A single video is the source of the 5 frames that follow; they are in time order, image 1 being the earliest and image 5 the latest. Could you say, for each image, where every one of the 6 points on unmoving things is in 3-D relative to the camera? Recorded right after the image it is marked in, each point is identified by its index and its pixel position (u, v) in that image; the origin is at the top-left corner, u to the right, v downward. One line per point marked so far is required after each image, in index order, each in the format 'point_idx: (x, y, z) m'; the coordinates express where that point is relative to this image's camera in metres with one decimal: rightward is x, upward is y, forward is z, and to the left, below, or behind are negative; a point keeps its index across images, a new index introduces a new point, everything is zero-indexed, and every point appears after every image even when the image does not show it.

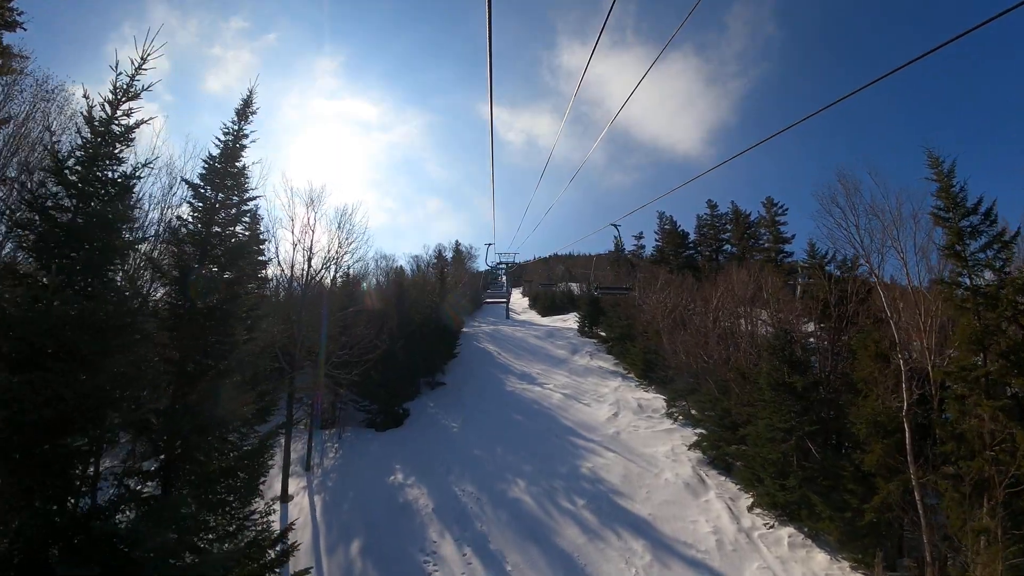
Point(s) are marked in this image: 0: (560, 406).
0: (+2.0, -4.8, +17.4) m
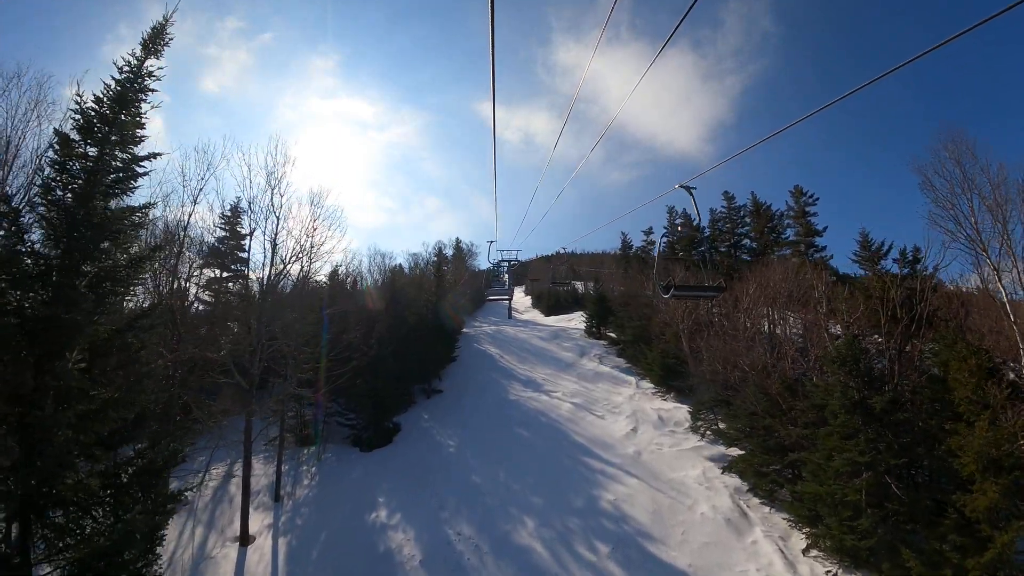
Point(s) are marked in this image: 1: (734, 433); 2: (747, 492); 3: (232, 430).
0: (+2.1, -4.7, +15.3) m
1: (+6.8, -4.5, +13.0) m
2: (+6.7, -5.8, +12.2) m
3: (-9.3, -4.7, +14.2) m
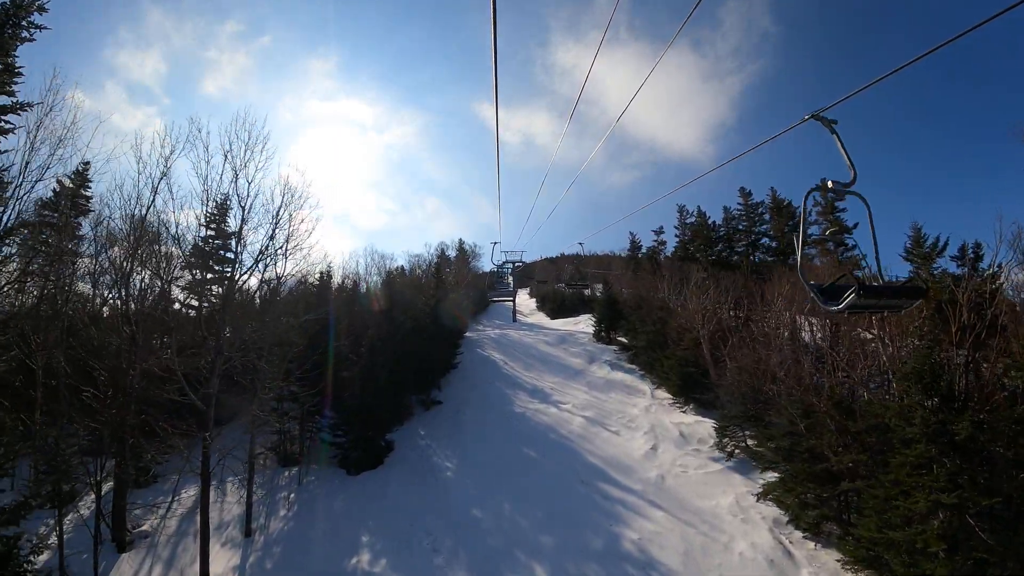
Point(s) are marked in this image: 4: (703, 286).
0: (+2.3, -4.8, +13.8) m
1: (+7.0, -4.5, +11.5) m
2: (+6.8, -5.9, +10.6) m
3: (-9.1, -4.8, +12.8) m
4: (+8.7, +0.1, +19.6) m
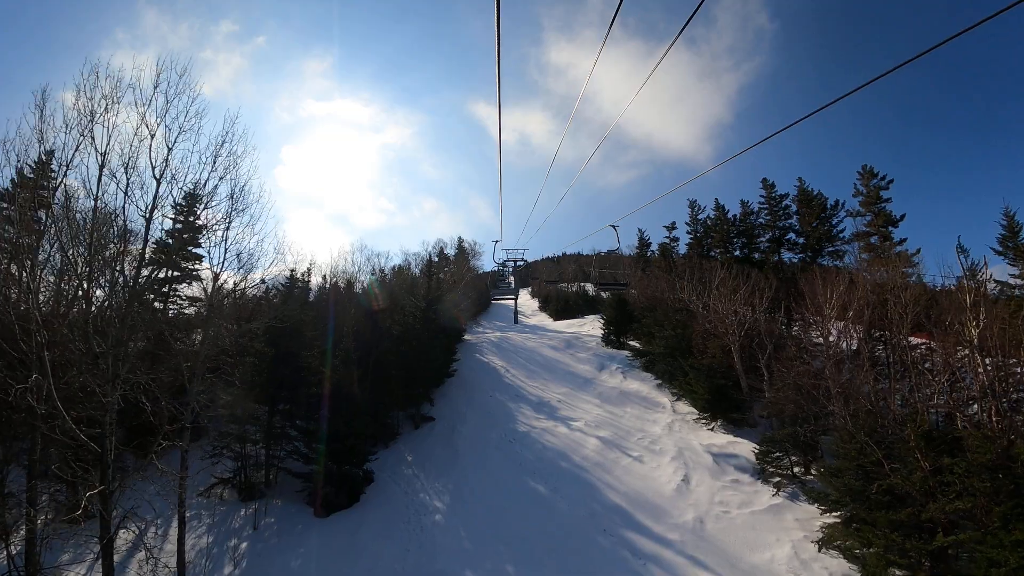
0: (+2.4, -4.8, +11.7) m
1: (+7.1, -4.5, +9.3) m
2: (+6.9, -5.9, +8.4) m
3: (-9.1, -4.8, +10.7) m
4: (+8.8, +0.2, +17.4) m
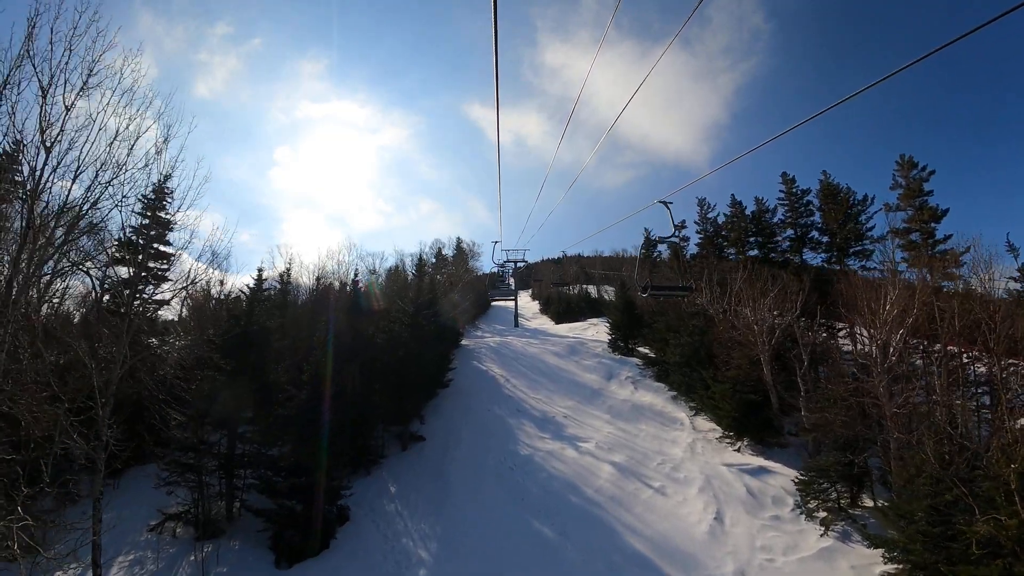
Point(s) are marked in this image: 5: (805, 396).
0: (+2.4, -4.8, +10.0) m
1: (+7.1, -4.6, +7.6) m
2: (+6.9, -5.9, +6.7) m
3: (-9.0, -4.9, +9.0) m
4: (+8.9, +0.1, +15.7) m
5: (+8.1, -3.0, +11.9) m
